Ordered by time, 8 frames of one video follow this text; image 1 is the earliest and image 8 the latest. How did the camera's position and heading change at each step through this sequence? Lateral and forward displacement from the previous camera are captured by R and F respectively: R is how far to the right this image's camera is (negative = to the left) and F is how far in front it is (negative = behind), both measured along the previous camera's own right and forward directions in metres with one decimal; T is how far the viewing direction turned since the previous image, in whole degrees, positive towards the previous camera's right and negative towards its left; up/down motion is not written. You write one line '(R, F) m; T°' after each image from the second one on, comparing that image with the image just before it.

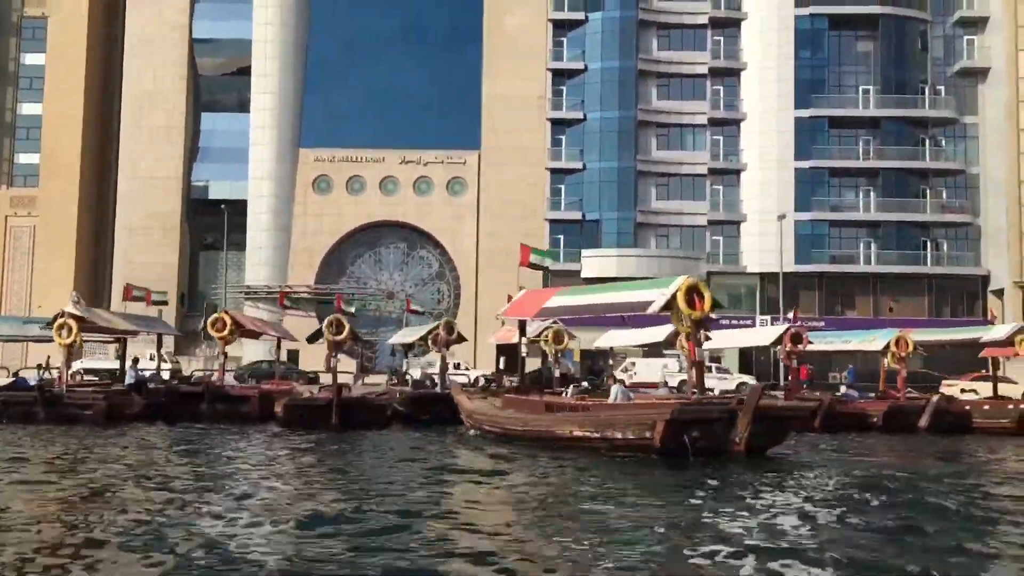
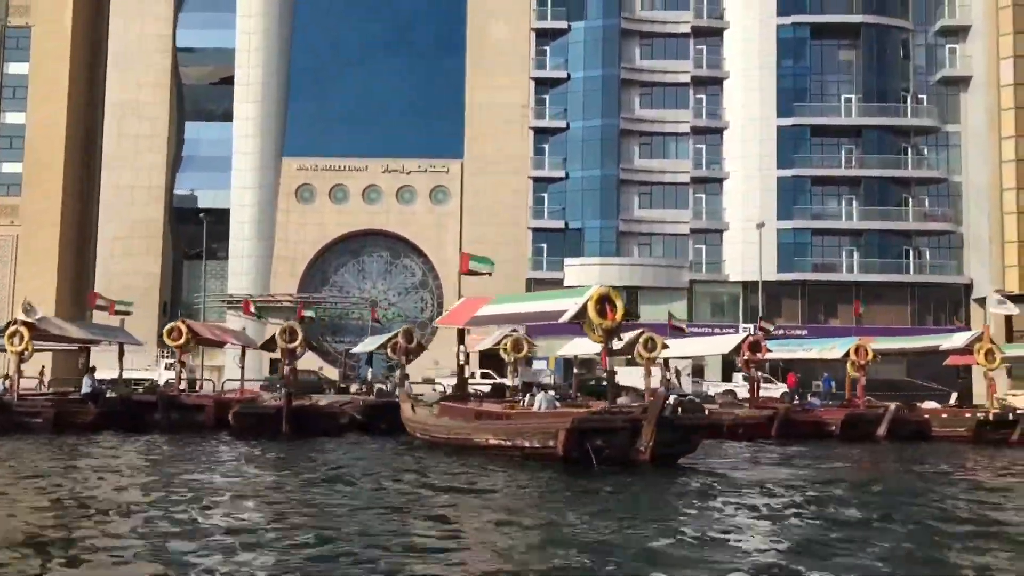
(+0.9, 0.0) m; 0°
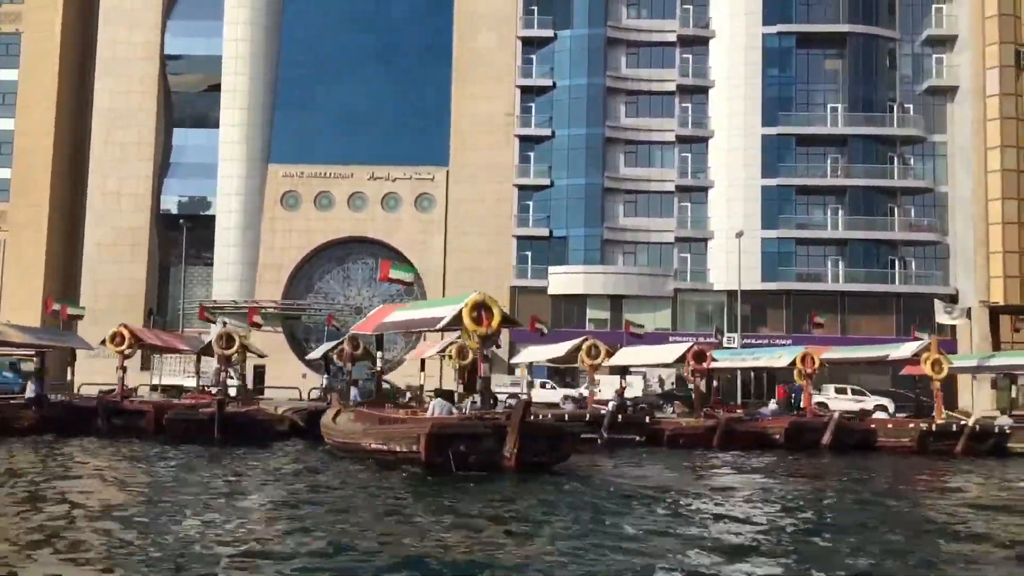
(+1.3, 0.0) m; -1°
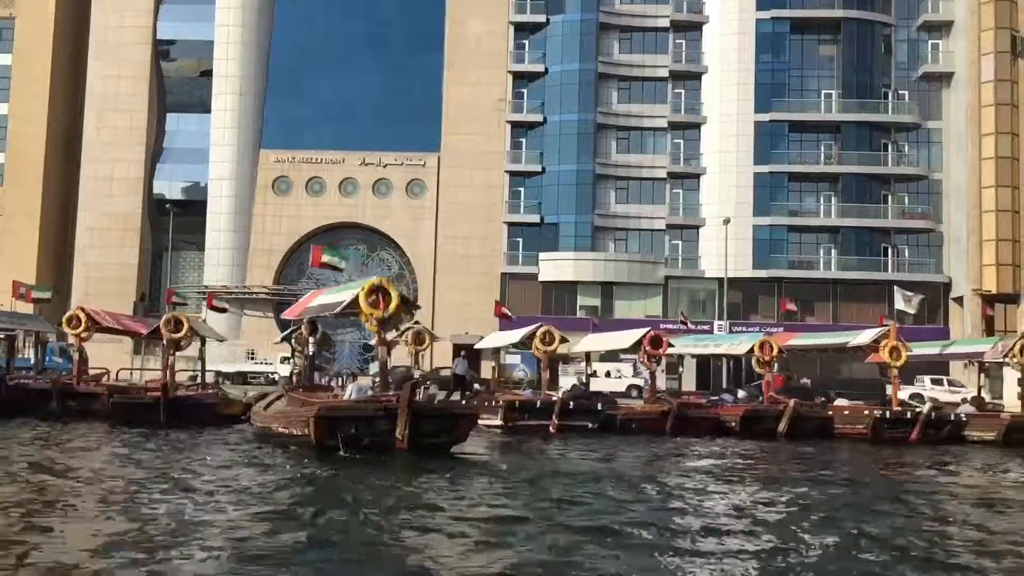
(+1.2, +0.1) m; -1°
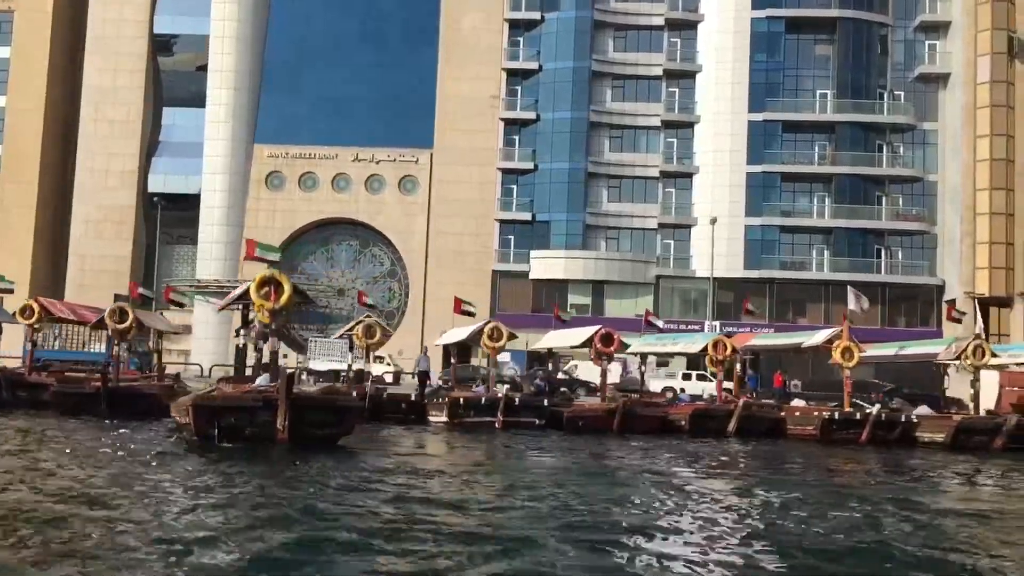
(+1.3, +0.1) m; -1°
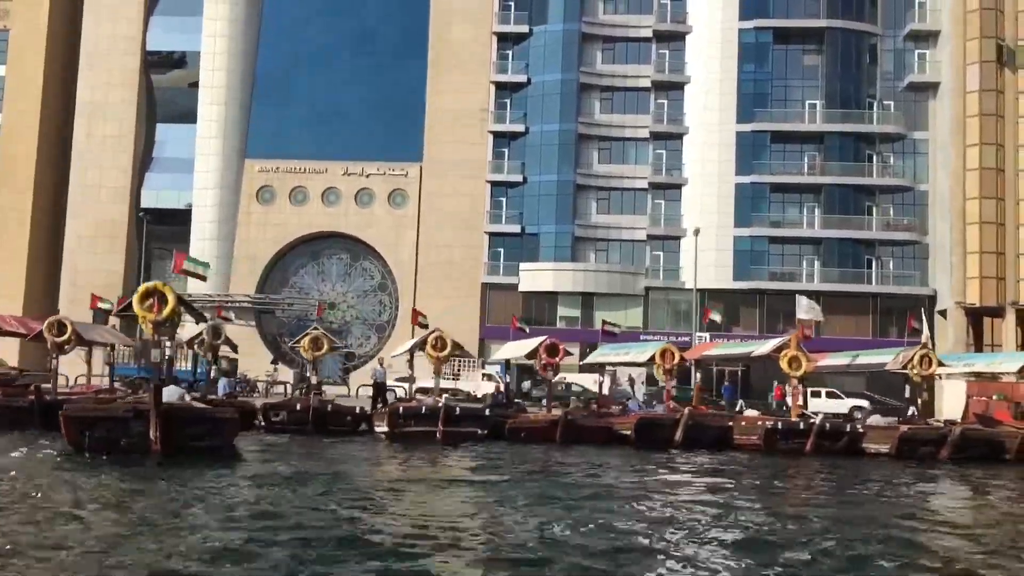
(+1.5, +0.1) m; -1°
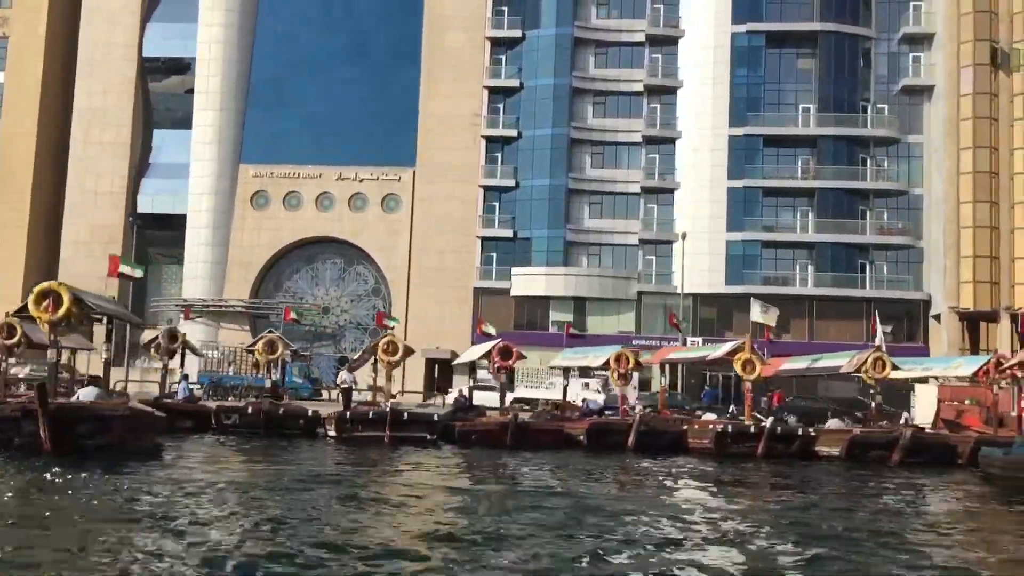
(+1.3, +0.1) m; -1°
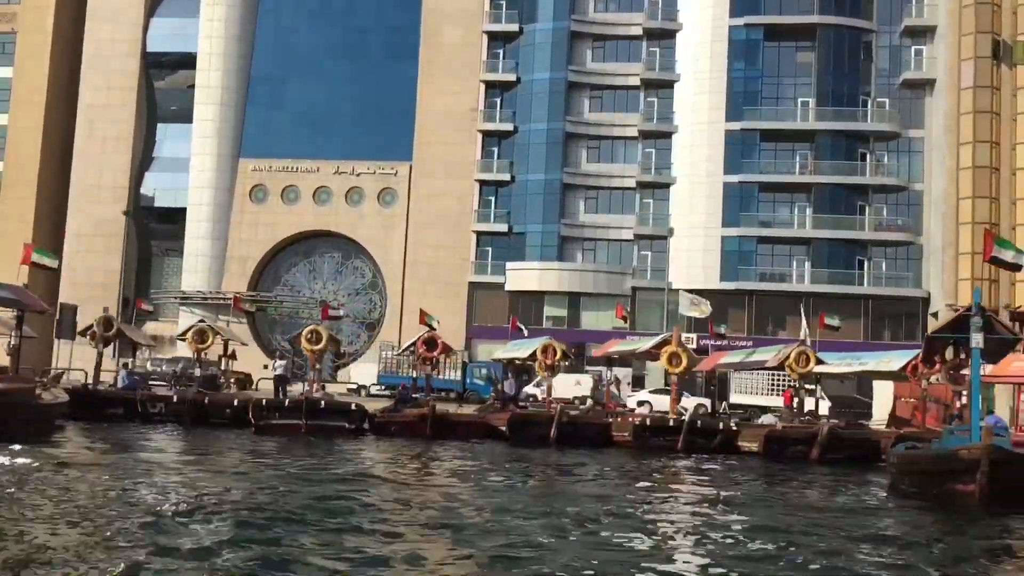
(+2.3, +0.2) m; -2°
